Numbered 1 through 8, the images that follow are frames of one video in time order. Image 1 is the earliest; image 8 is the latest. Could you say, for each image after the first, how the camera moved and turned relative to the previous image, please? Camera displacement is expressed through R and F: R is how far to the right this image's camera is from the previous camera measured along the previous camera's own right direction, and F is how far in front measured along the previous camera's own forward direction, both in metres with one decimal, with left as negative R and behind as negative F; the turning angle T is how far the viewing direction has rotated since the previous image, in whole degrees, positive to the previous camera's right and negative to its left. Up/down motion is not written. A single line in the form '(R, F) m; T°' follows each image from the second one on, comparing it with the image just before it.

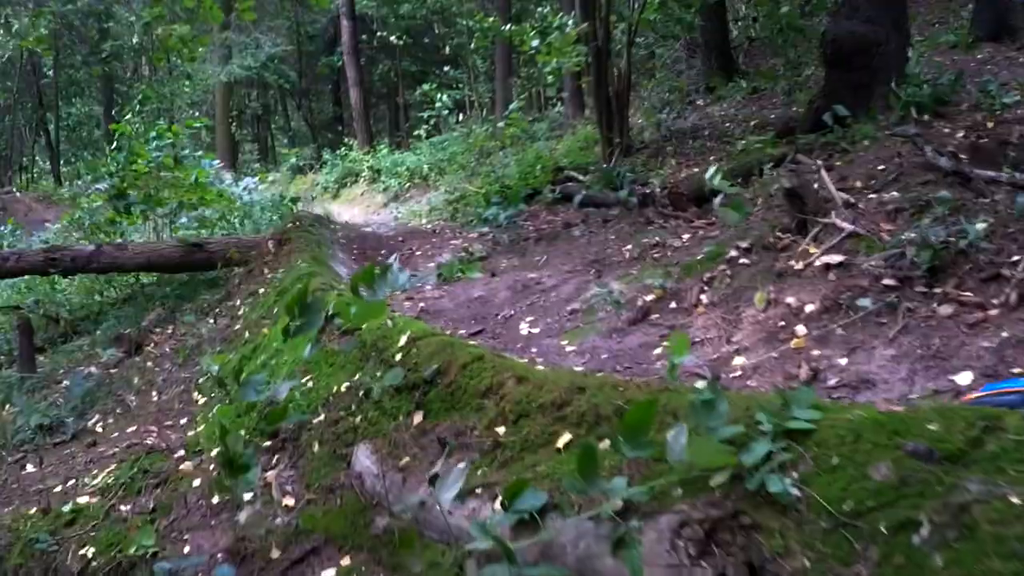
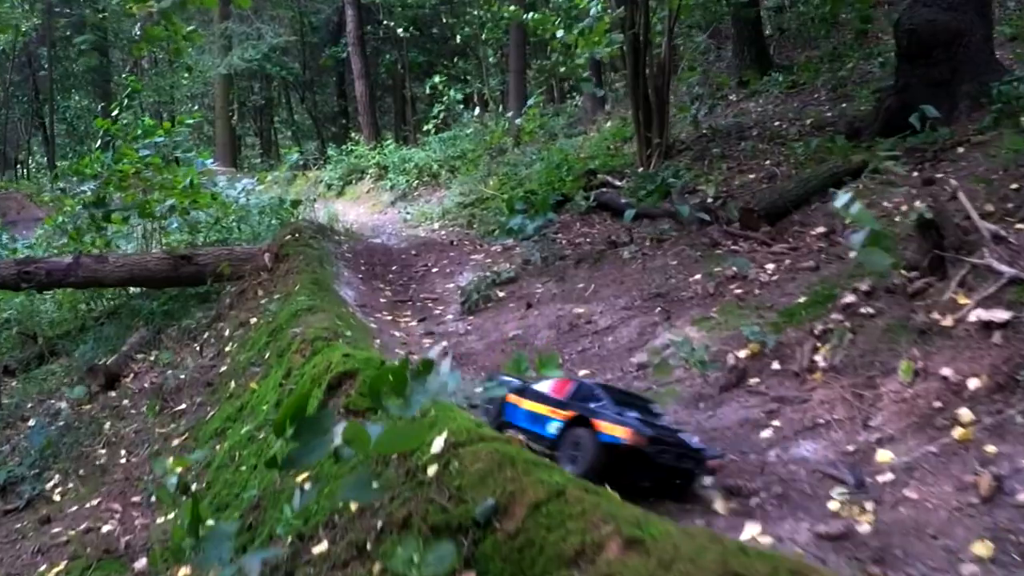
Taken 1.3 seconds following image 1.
(-0.2, +1.1) m; 0°
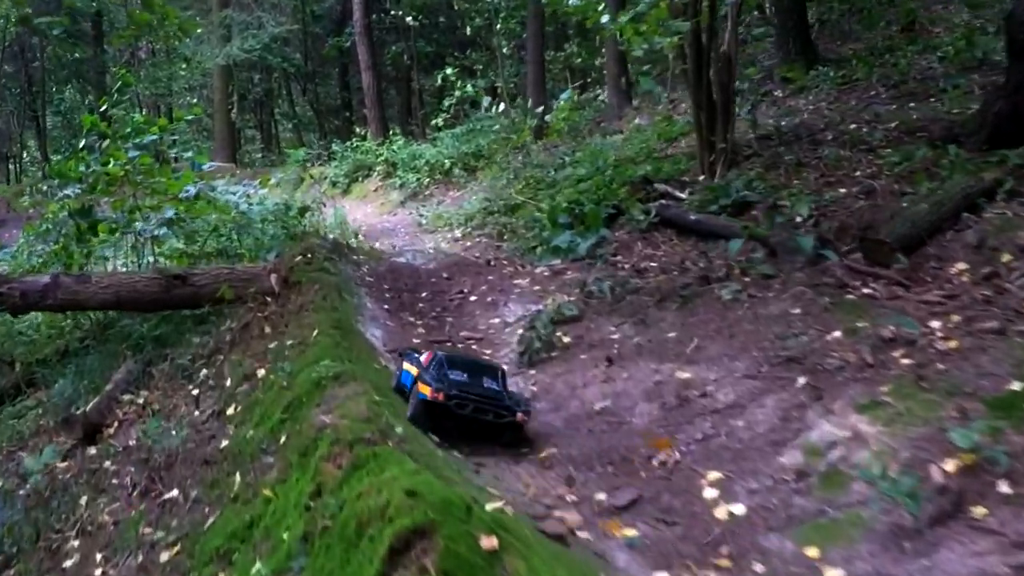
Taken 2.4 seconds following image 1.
(-0.3, +1.2) m; 0°
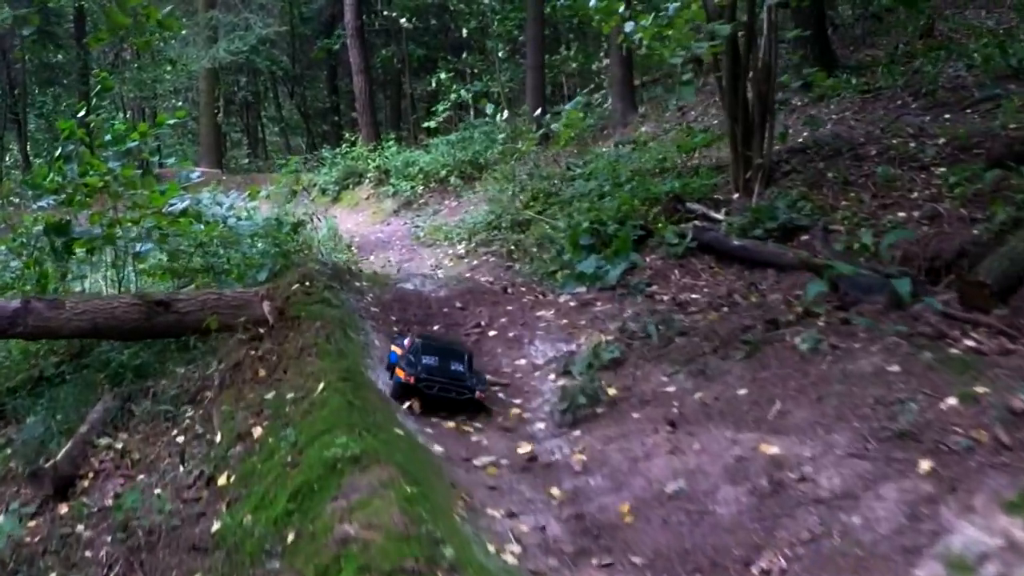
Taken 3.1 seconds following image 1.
(-0.2, +0.7) m; +1°
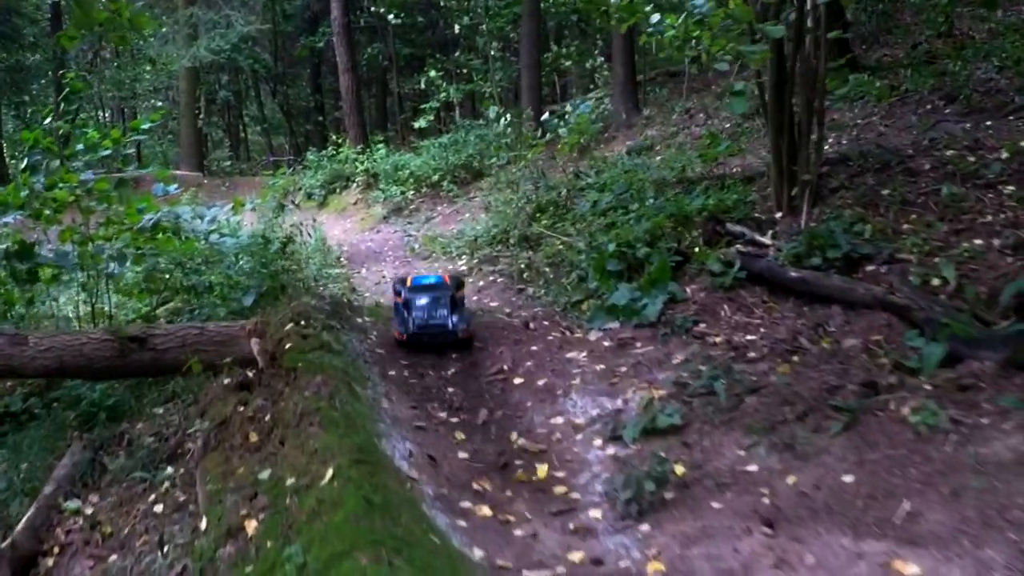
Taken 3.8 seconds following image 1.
(-0.2, +0.8) m; +1°
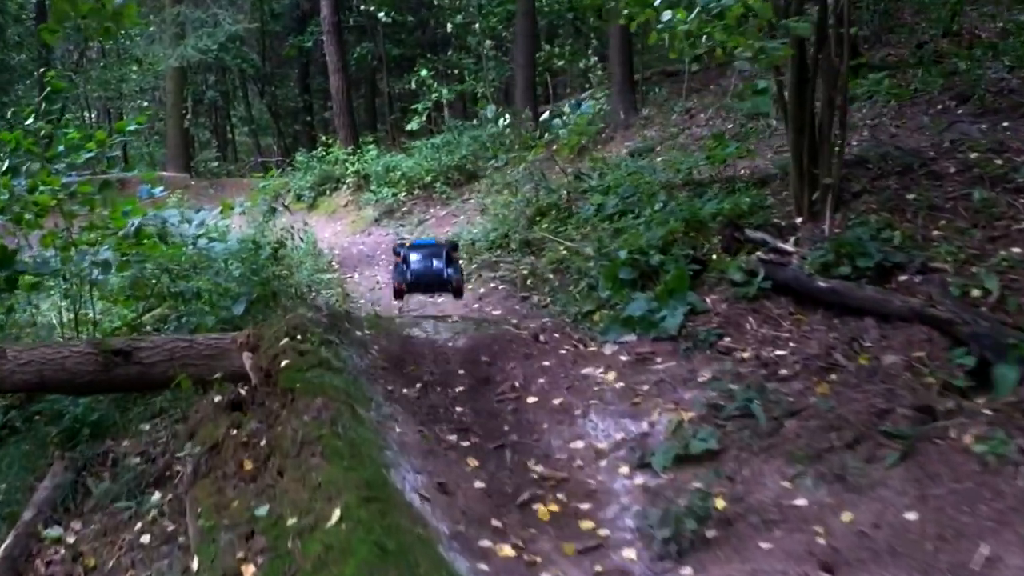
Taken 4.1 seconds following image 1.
(-0.1, +0.3) m; +1°
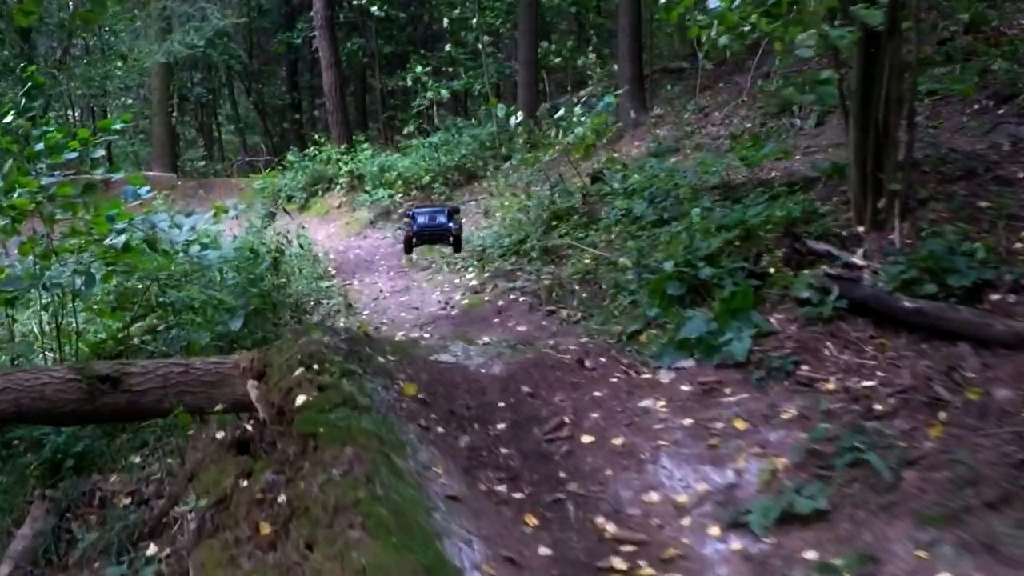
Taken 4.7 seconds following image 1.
(-0.3, +0.7) m; +1°
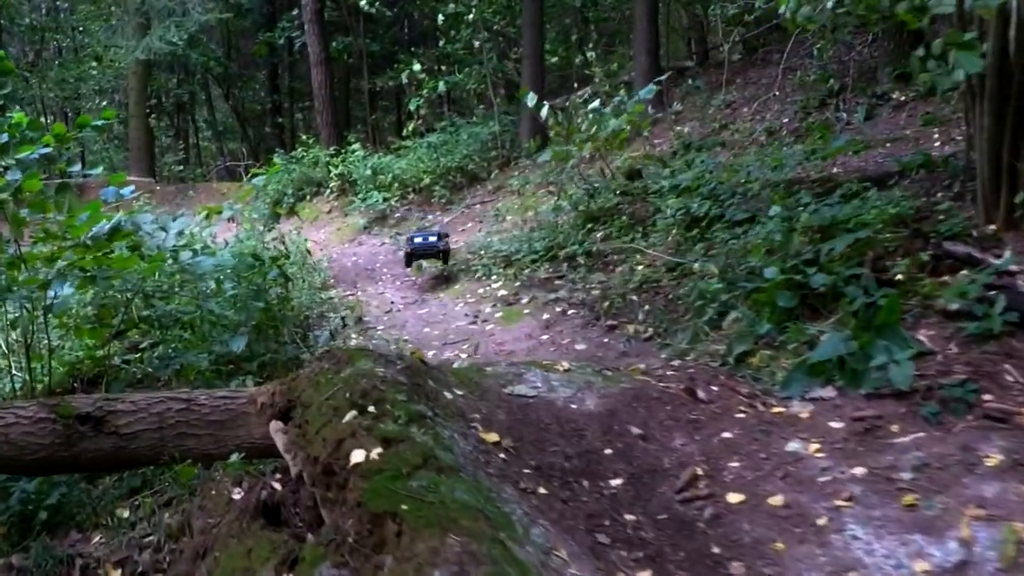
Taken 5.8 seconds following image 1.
(-0.4, +1.1) m; +1°
